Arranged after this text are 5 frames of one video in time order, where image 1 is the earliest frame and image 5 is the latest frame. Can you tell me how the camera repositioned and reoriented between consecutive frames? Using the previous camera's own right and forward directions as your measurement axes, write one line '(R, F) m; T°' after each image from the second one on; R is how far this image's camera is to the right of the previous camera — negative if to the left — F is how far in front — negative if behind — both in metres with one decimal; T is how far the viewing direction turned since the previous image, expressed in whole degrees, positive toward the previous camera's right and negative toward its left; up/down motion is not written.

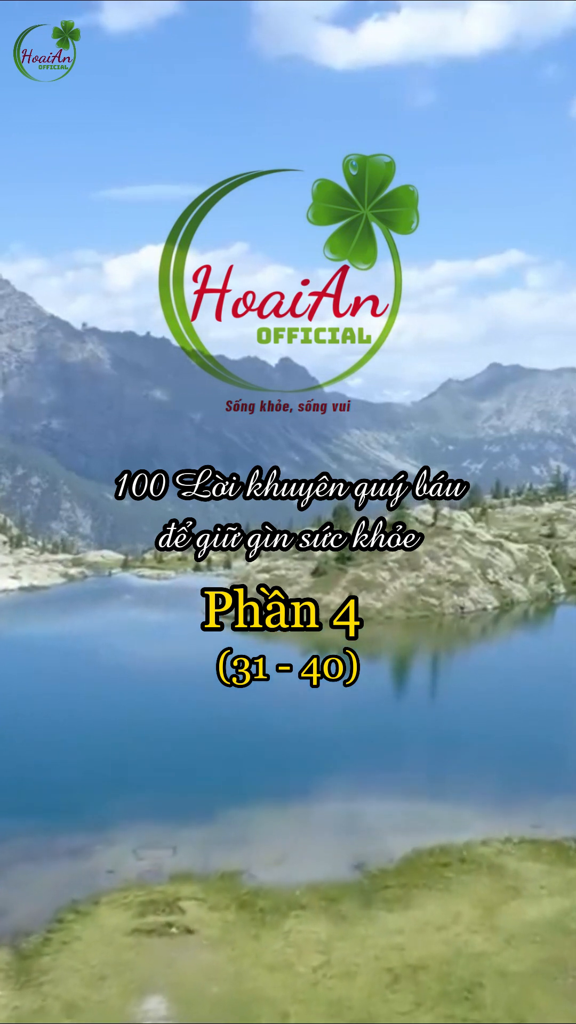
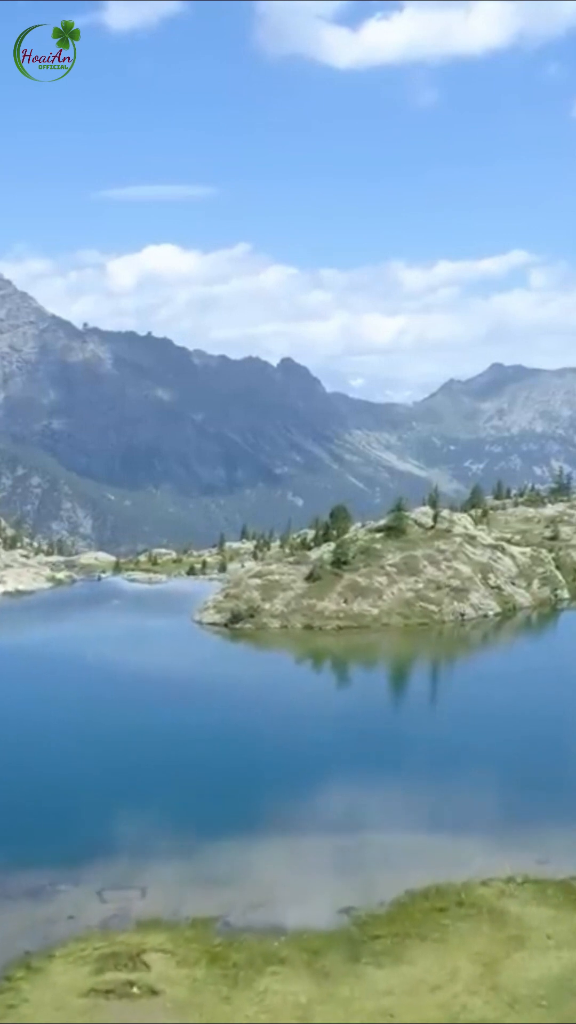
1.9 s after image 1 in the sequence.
(+1.1, +5.0) m; 0°
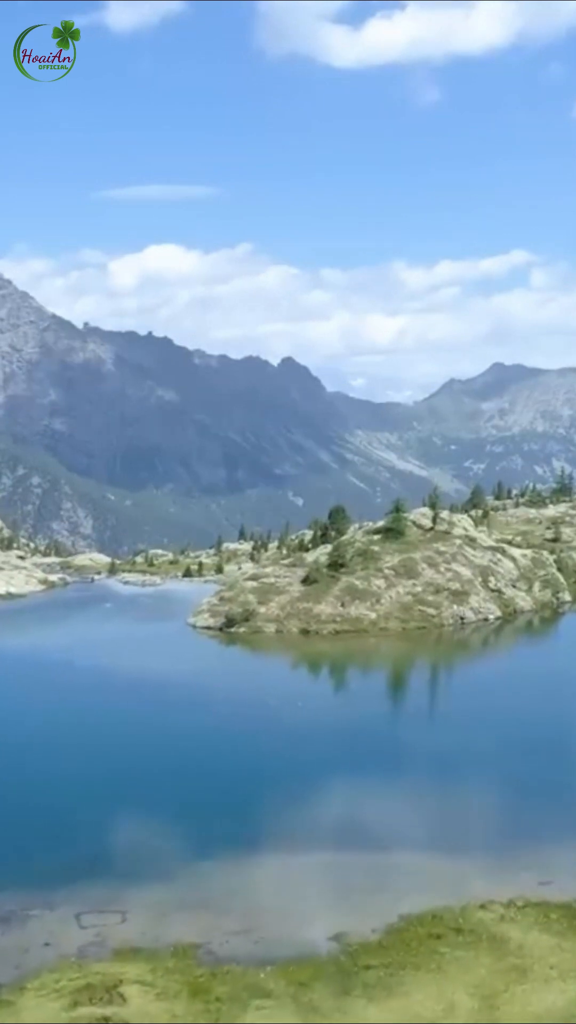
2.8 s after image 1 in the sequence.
(+0.6, +2.5) m; 0°
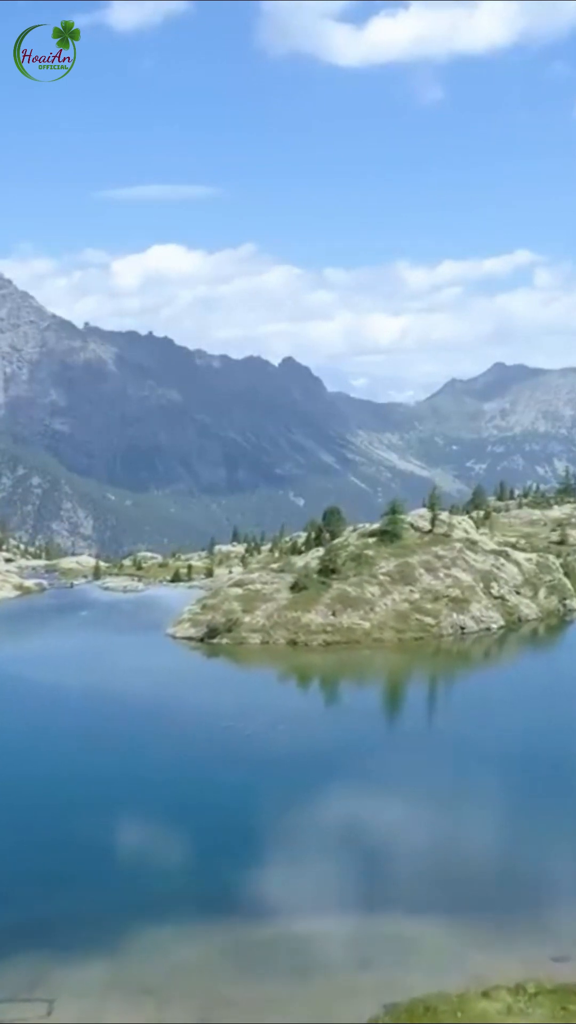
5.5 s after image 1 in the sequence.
(+1.6, +8.1) m; 0°
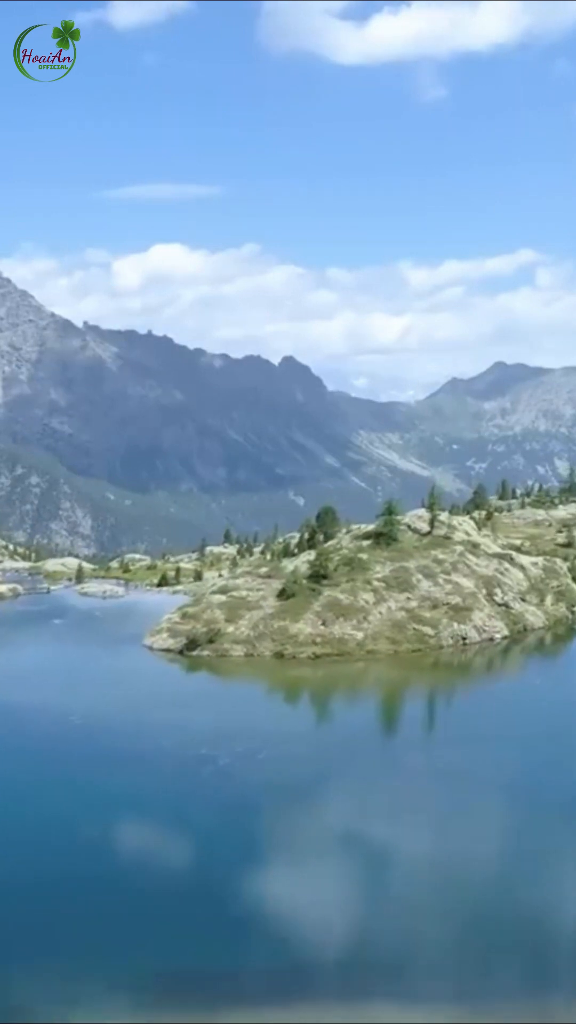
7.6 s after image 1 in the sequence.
(+1.4, +8.1) m; 0°
